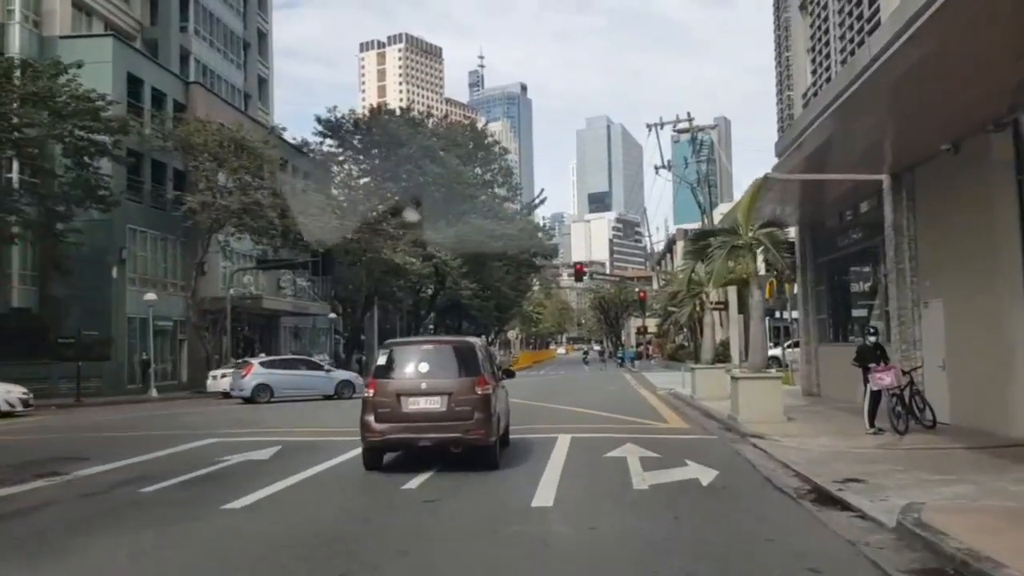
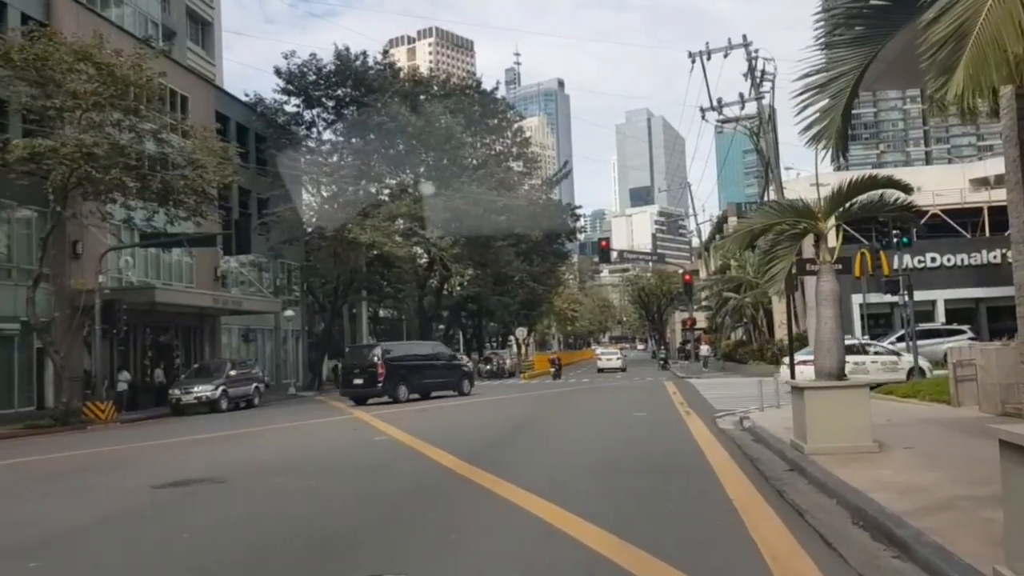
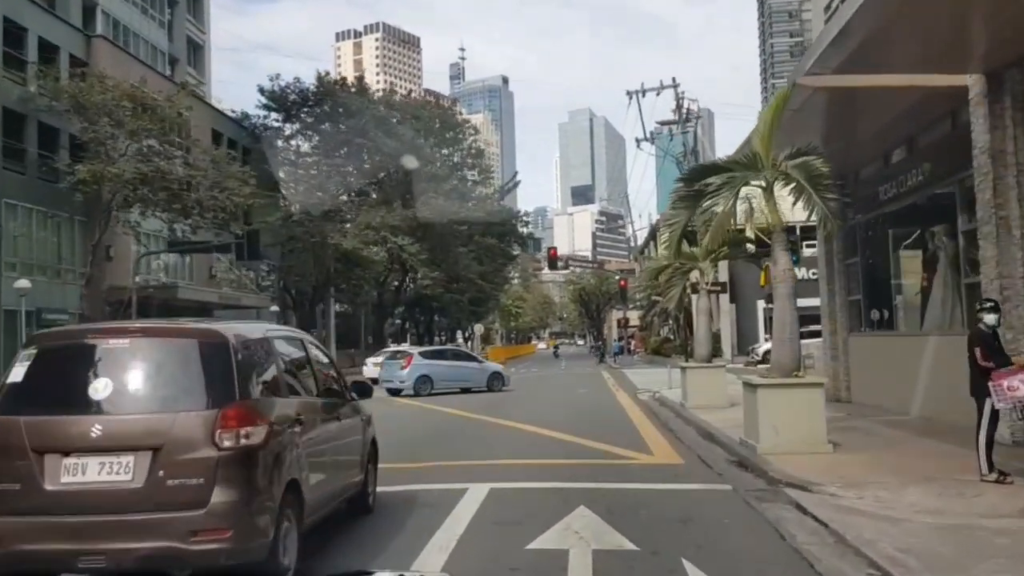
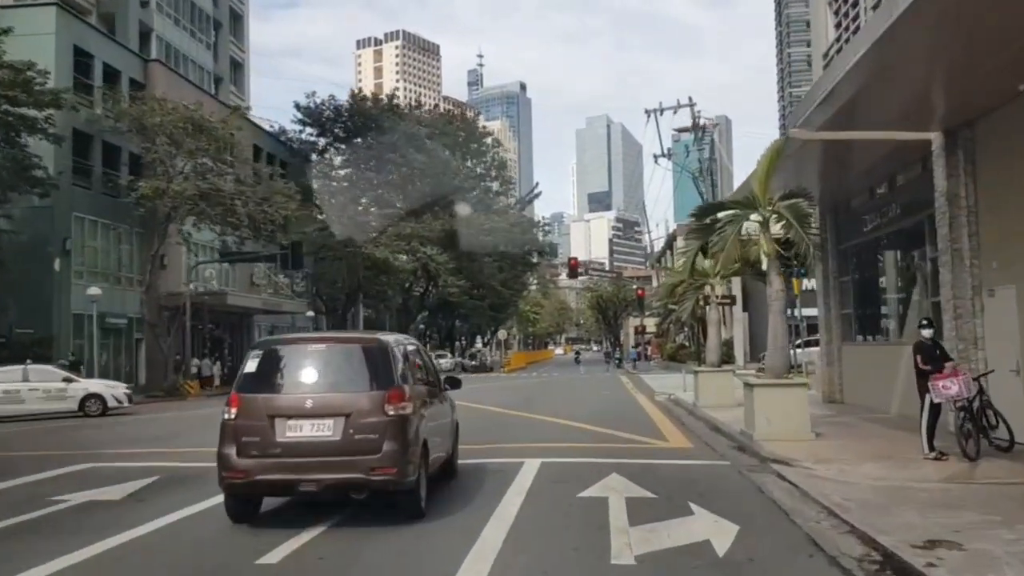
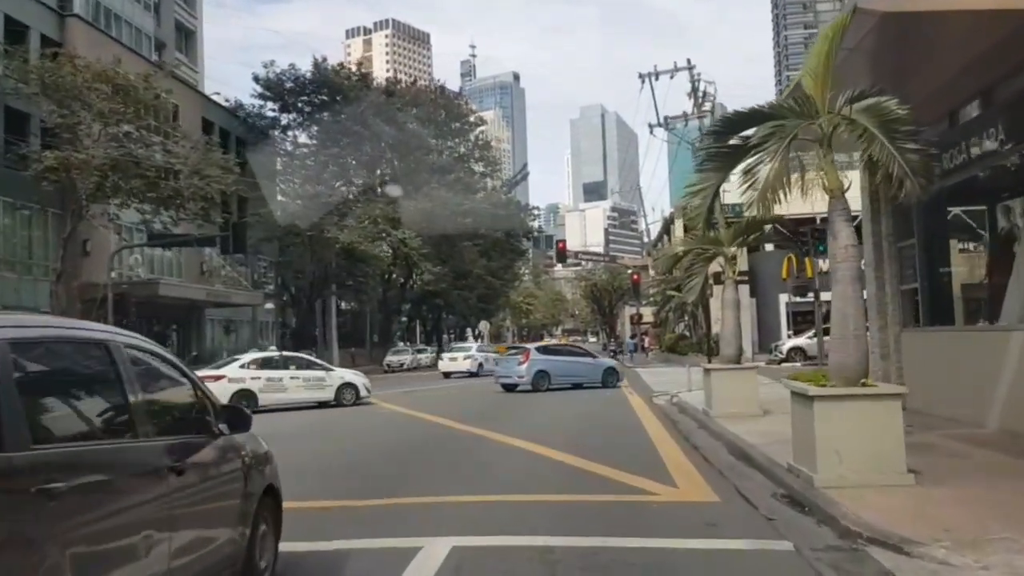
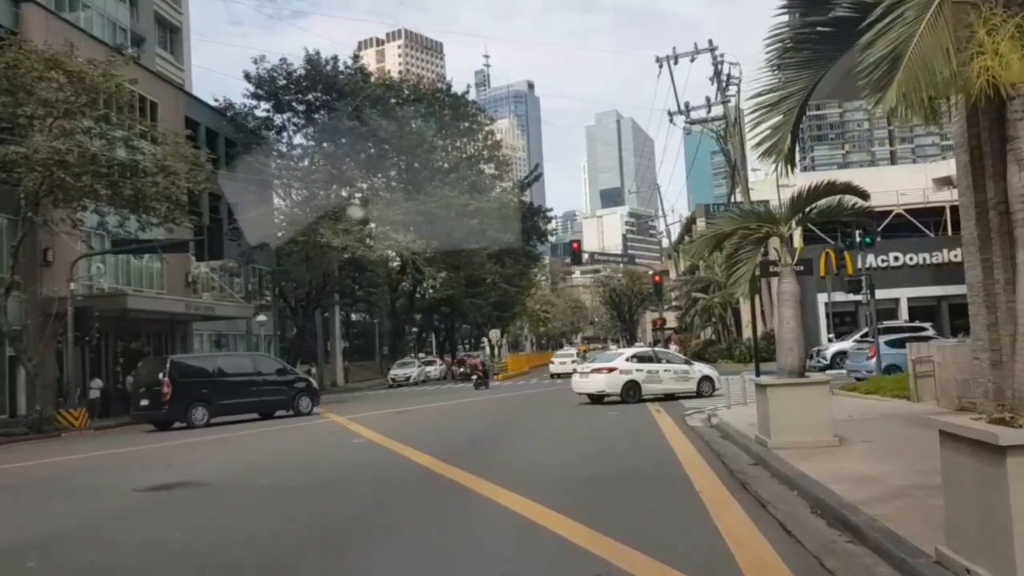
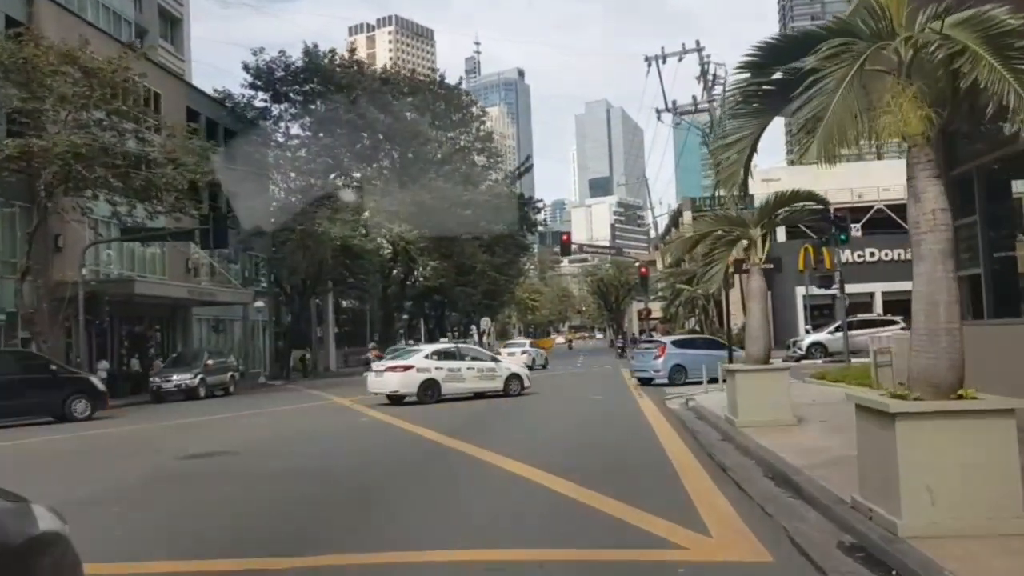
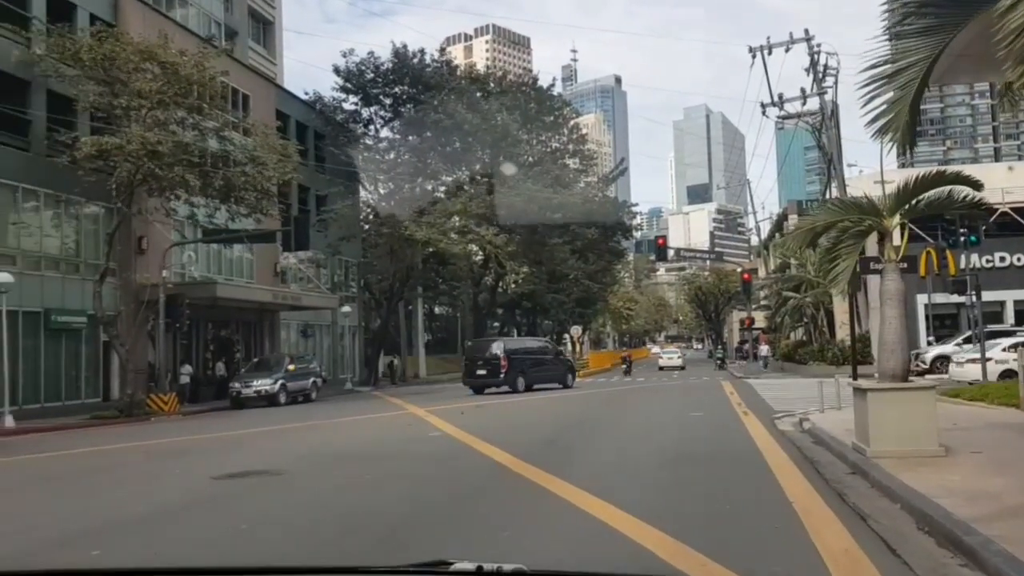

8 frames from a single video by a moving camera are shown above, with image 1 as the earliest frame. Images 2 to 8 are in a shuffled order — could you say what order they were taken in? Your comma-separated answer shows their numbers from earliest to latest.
4, 3, 5, 7, 6, 2, 8
